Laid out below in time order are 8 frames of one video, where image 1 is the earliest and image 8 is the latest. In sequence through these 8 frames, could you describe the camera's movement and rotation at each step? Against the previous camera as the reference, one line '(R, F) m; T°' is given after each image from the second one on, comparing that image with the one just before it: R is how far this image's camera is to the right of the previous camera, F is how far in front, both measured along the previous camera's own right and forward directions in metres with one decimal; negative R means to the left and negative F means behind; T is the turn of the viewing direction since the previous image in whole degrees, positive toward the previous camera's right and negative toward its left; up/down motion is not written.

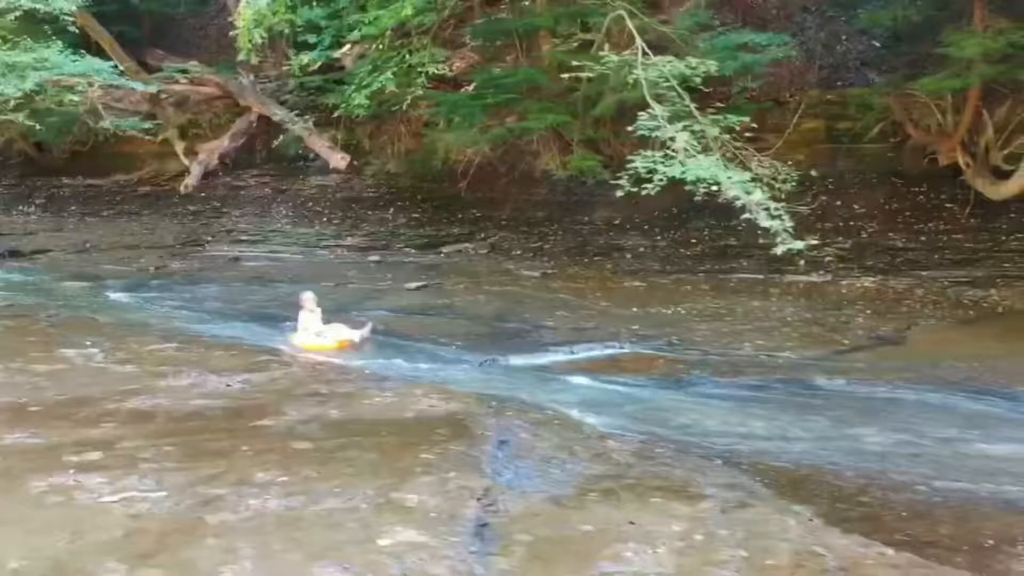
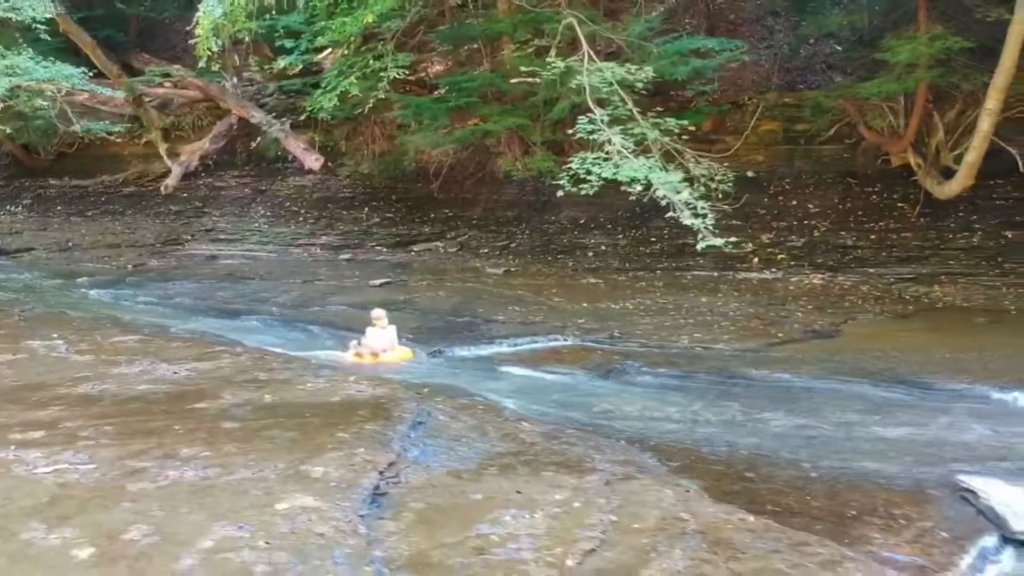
(+0.4, -0.4) m; 0°
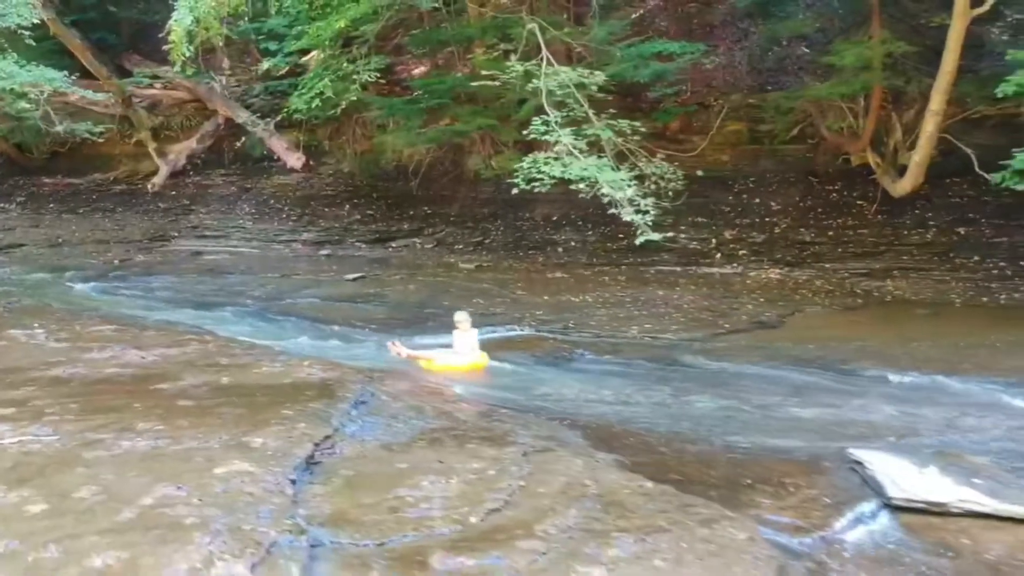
(+0.4, -0.4) m; 0°
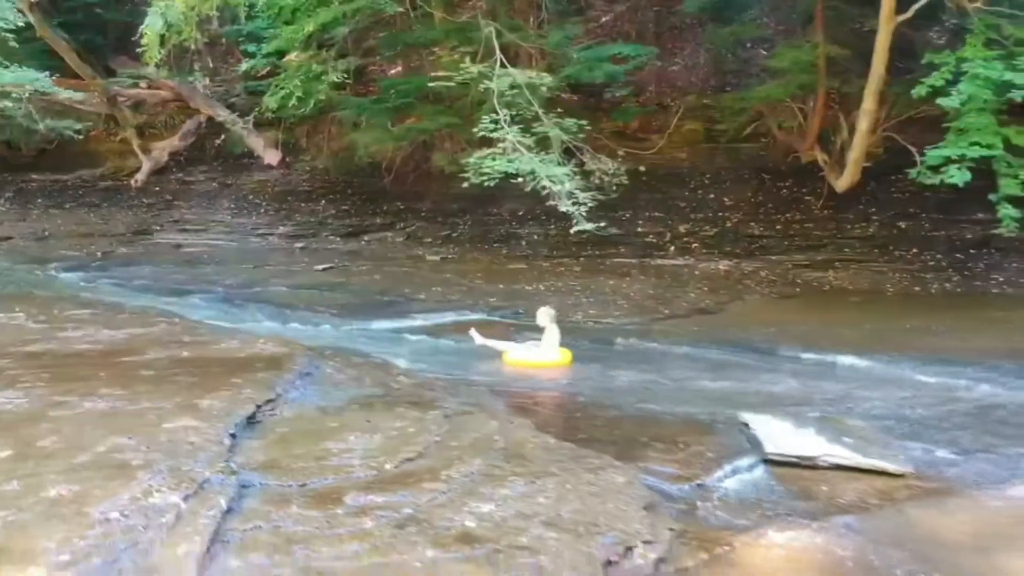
(+0.4, -0.6) m; 0°
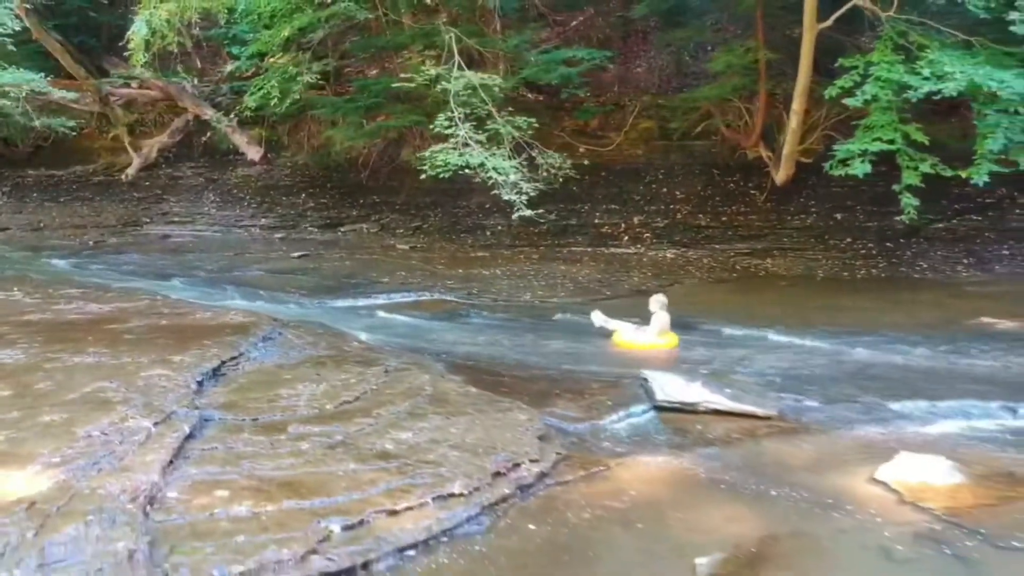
(+0.4, -0.8) m; 0°
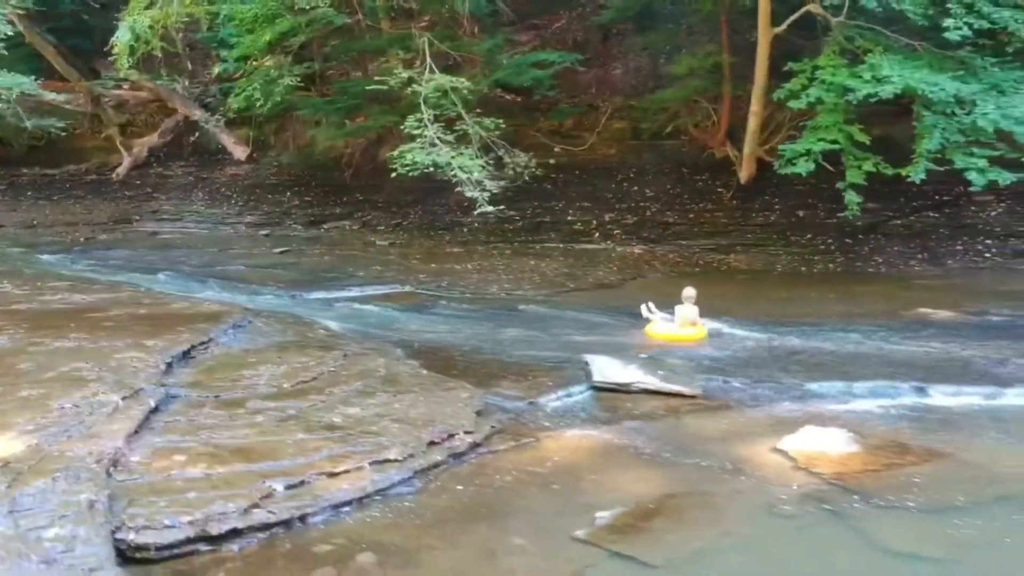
(+0.3, -0.5) m; 0°
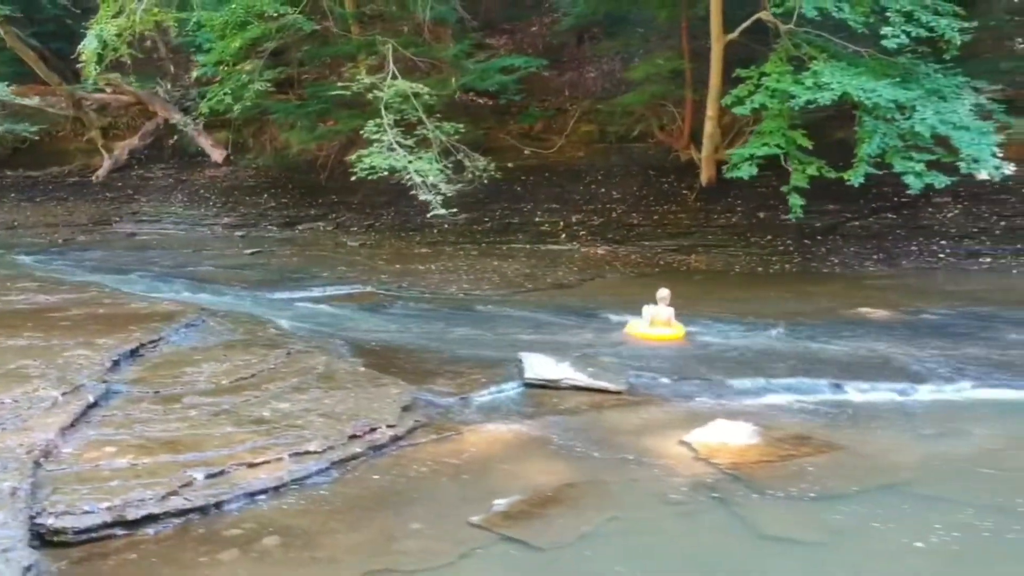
(+0.4, -0.3) m; 0°
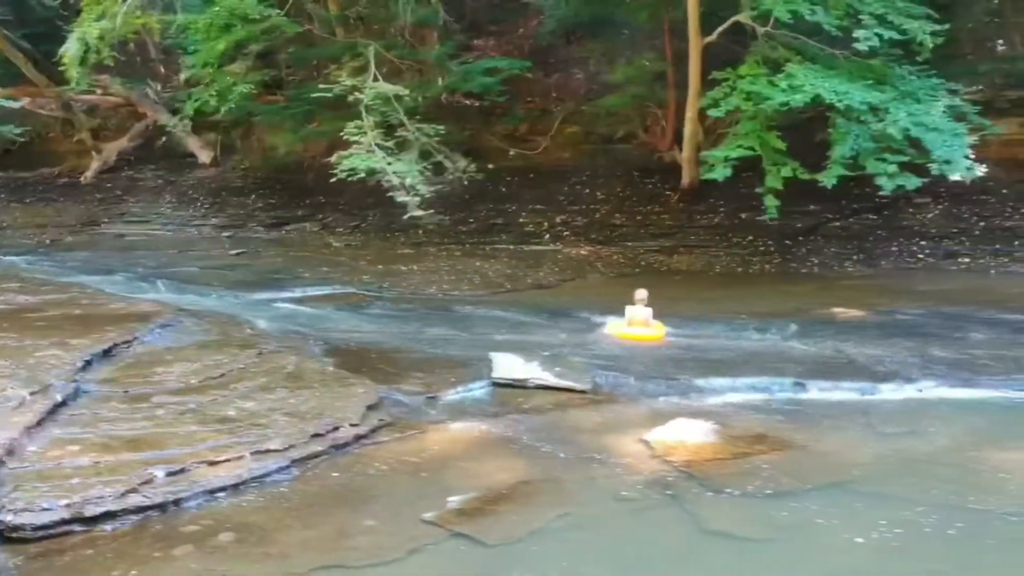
(+0.2, -0.1) m; 0°
